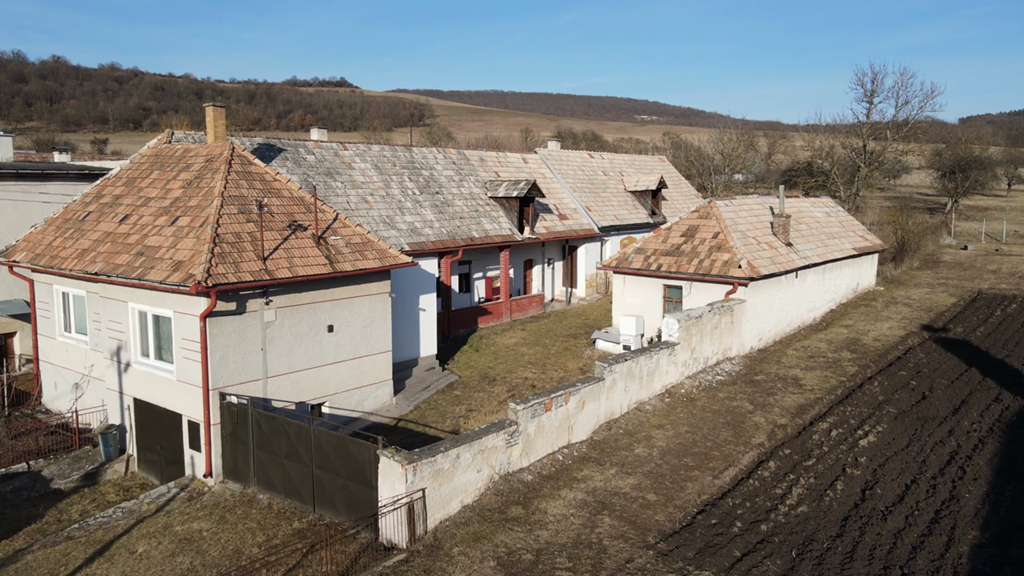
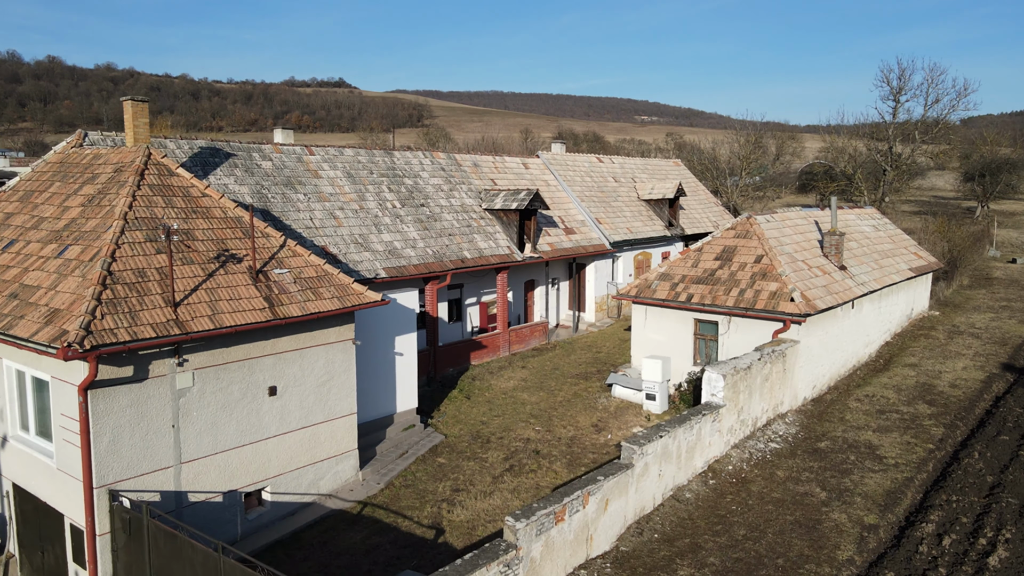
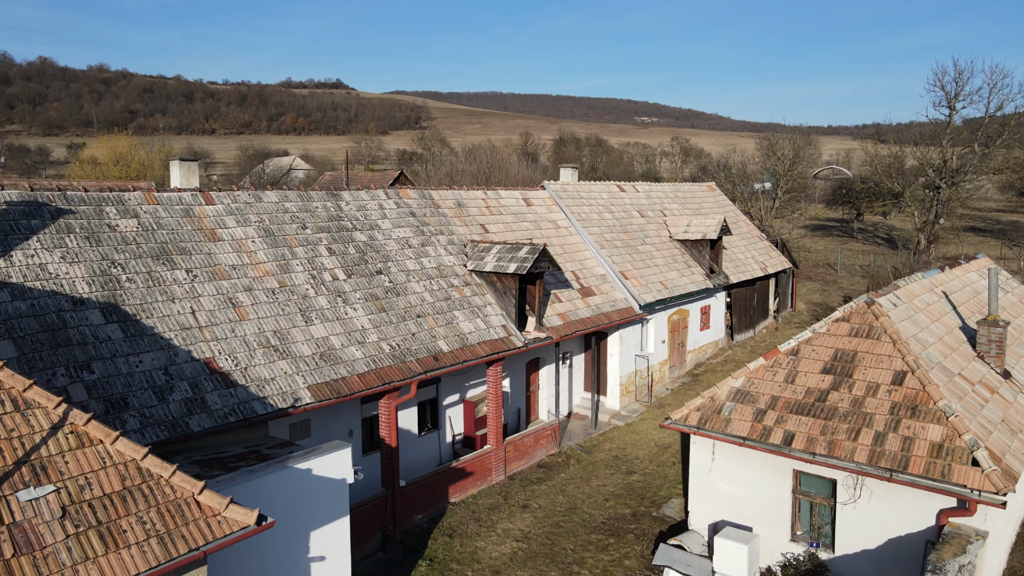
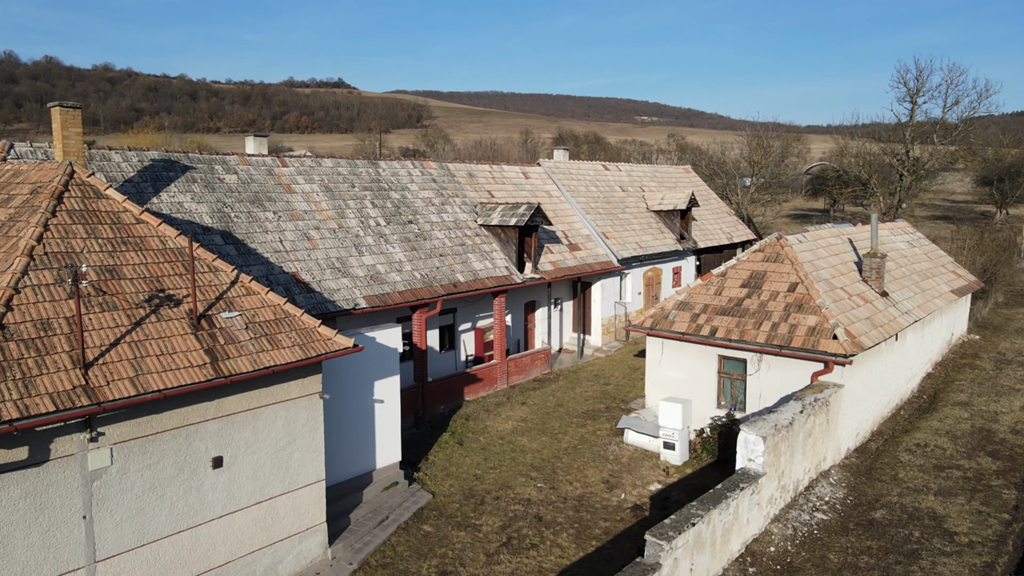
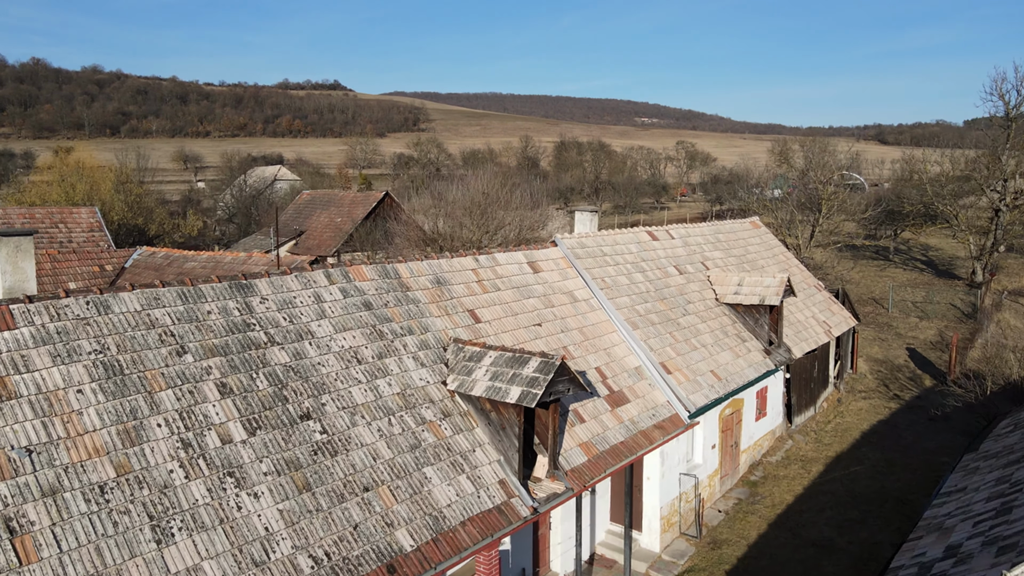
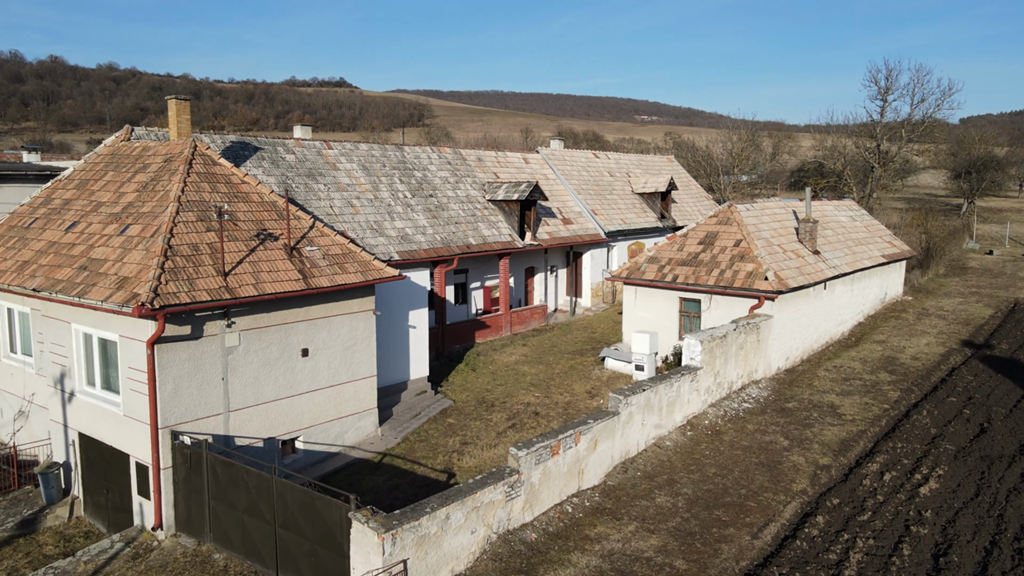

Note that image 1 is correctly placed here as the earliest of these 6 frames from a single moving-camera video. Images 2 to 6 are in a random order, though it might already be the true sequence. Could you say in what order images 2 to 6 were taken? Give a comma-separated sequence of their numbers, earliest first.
6, 2, 4, 3, 5
